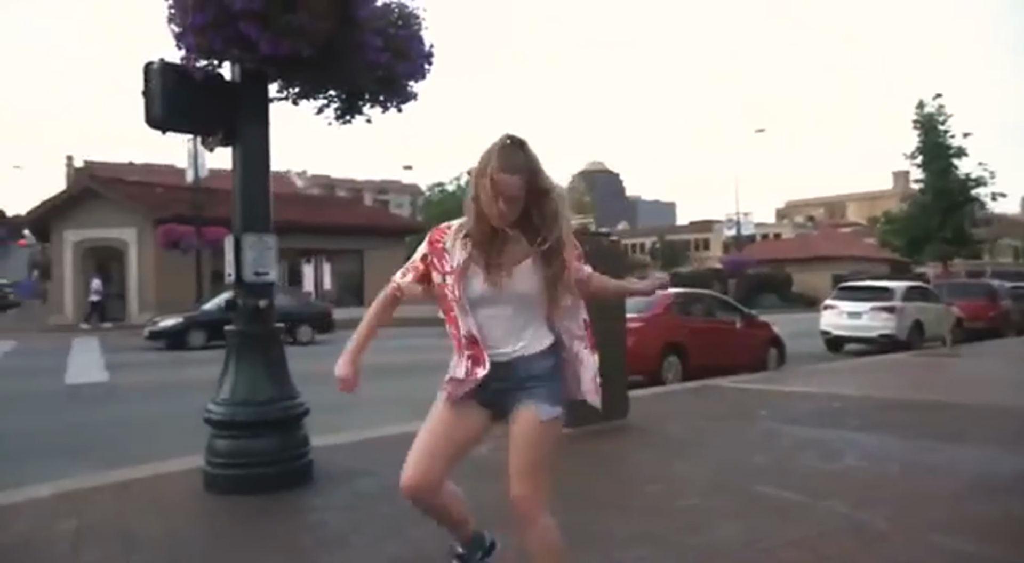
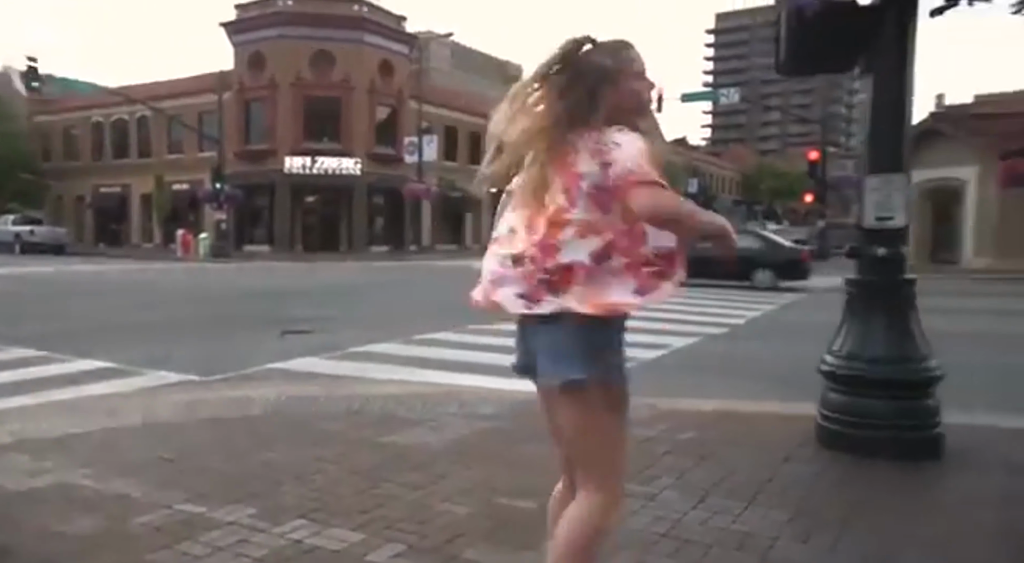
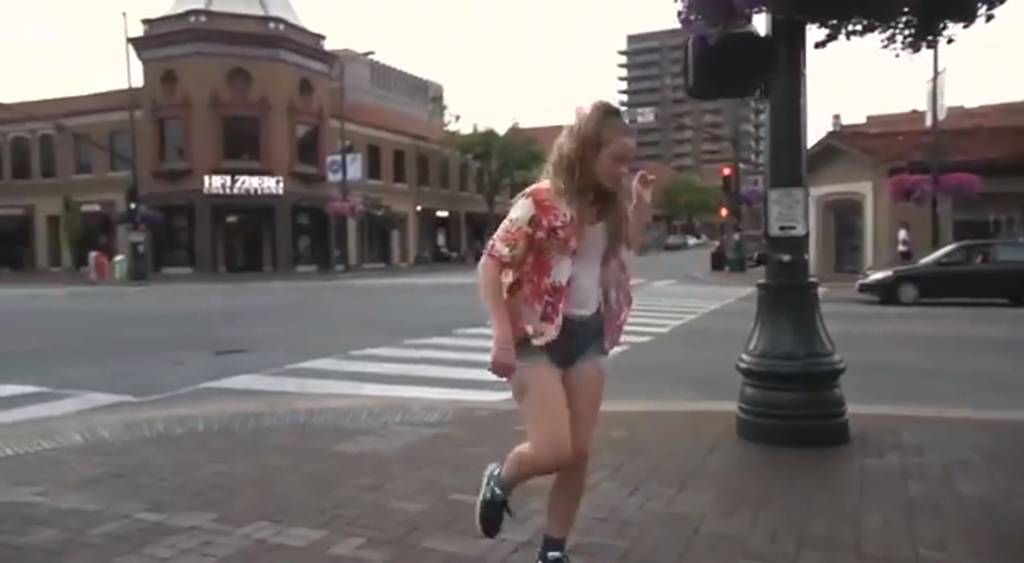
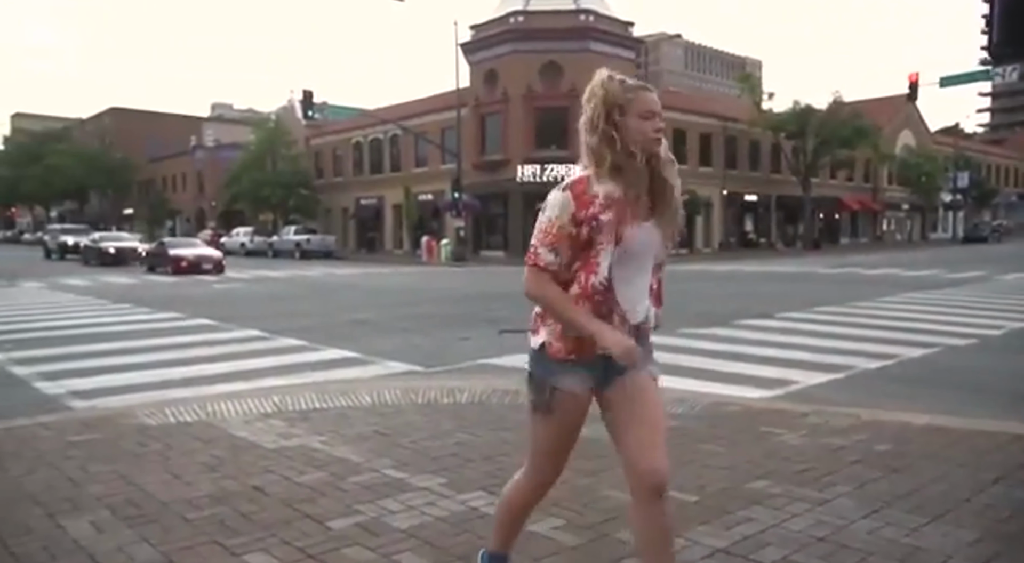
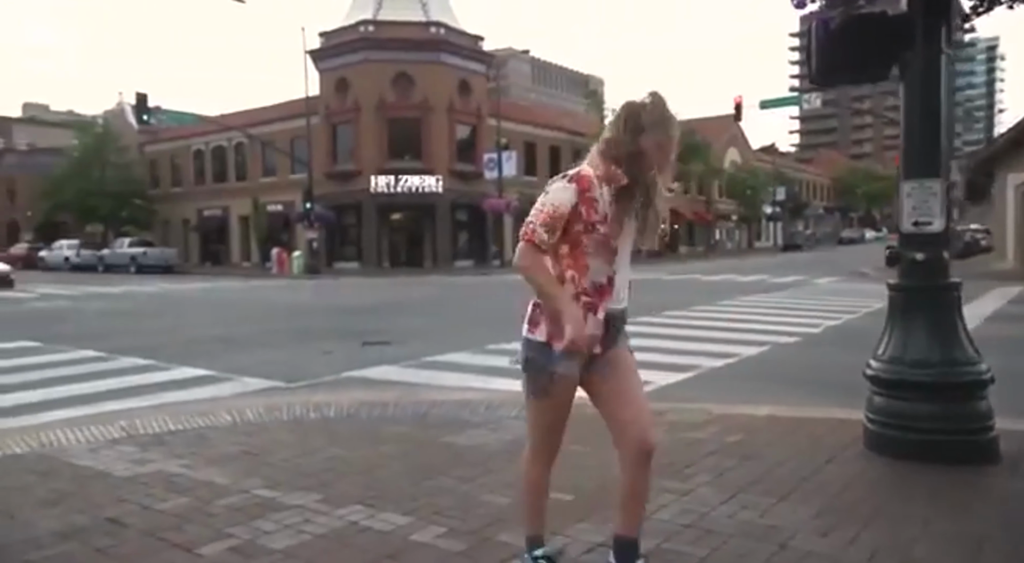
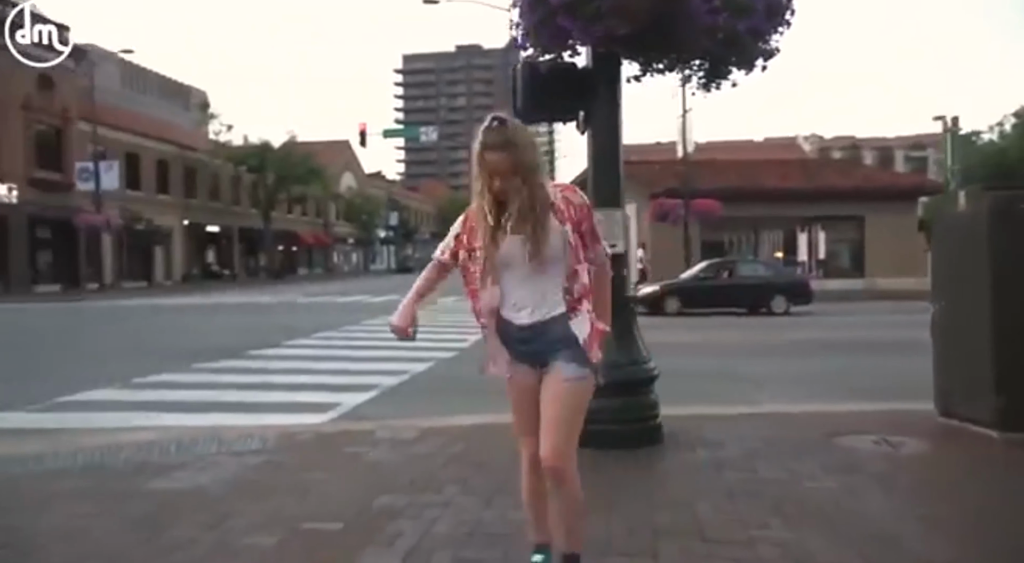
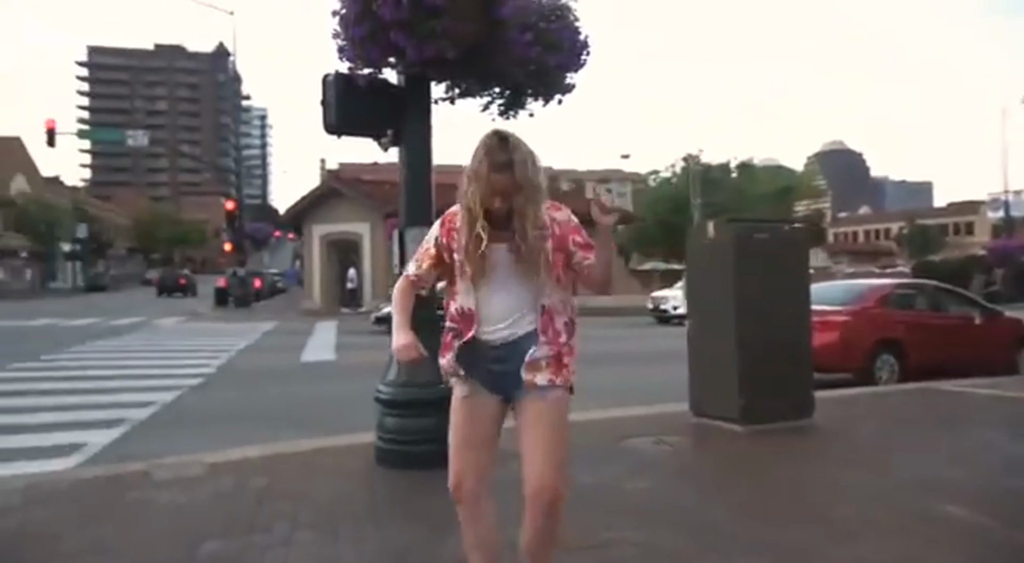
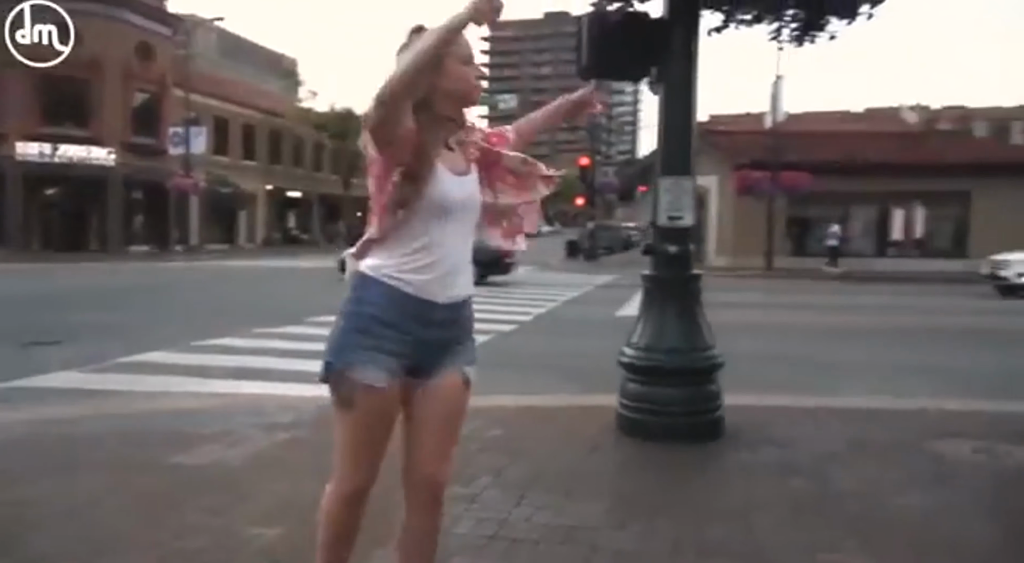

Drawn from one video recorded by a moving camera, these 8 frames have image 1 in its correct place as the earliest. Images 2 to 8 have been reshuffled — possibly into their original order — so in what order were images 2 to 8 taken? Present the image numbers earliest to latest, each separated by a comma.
7, 6, 3, 5, 4, 2, 8
